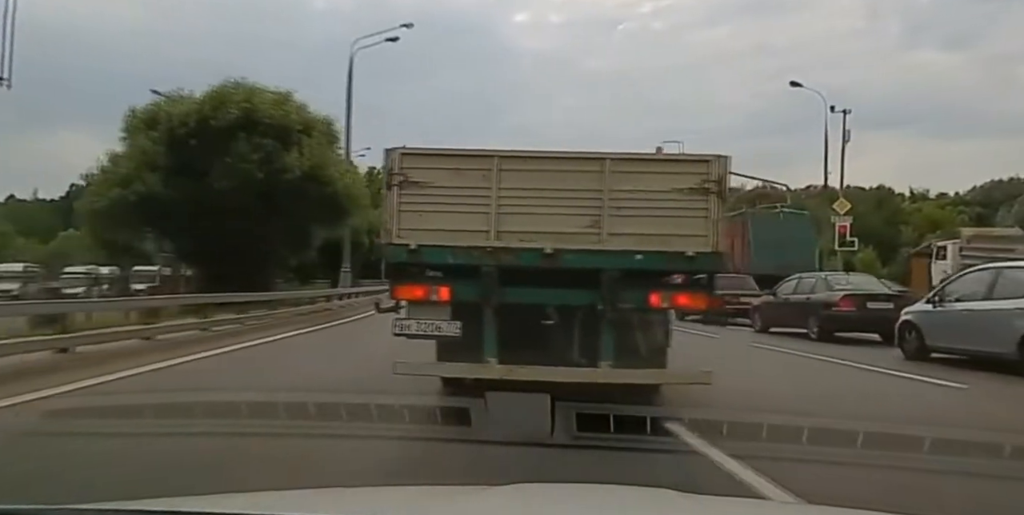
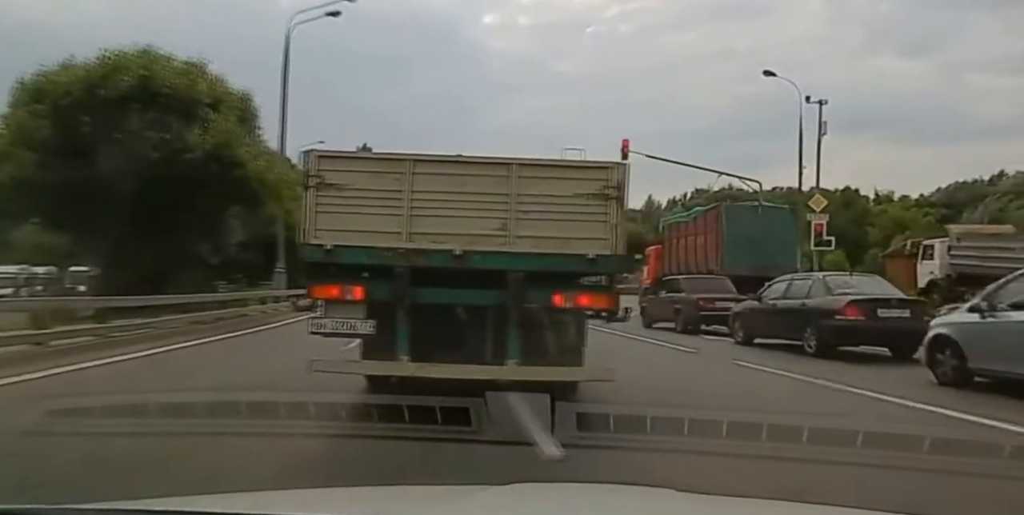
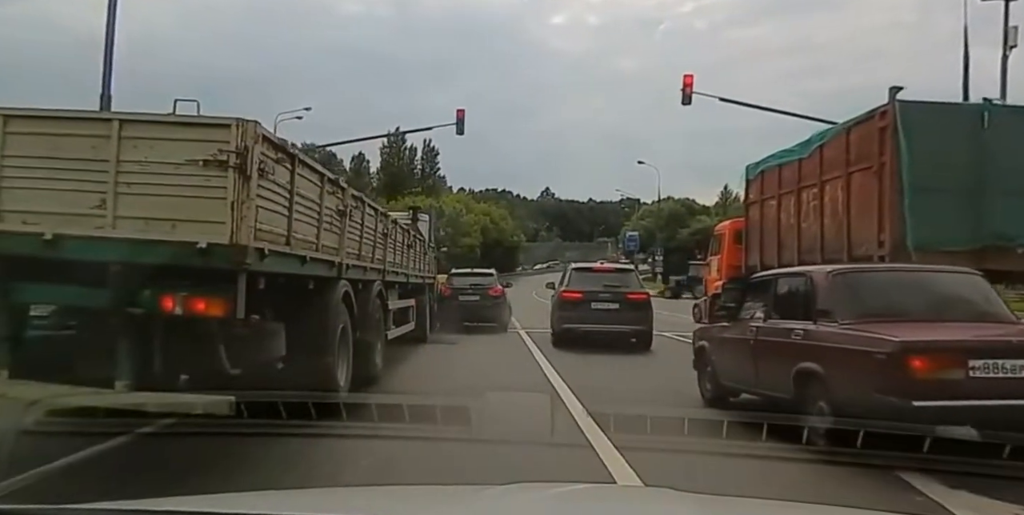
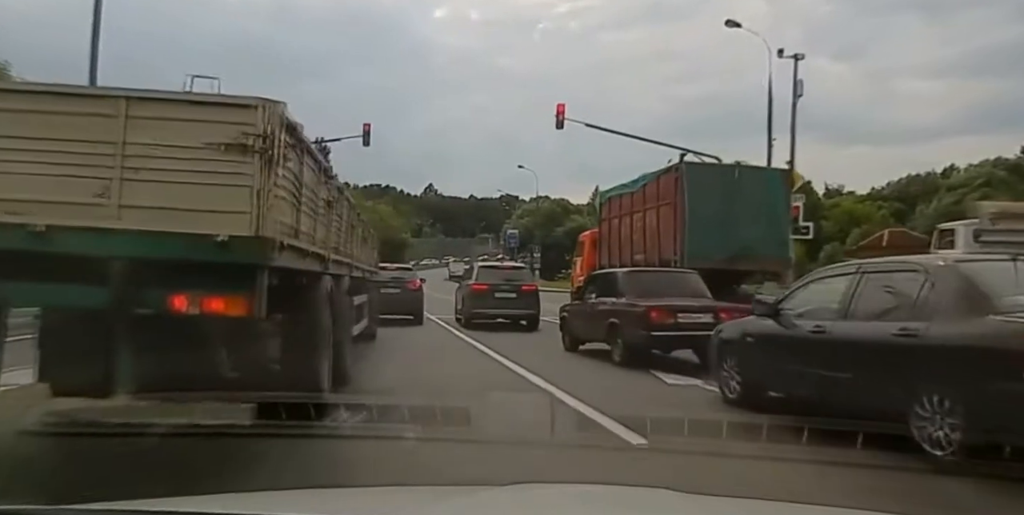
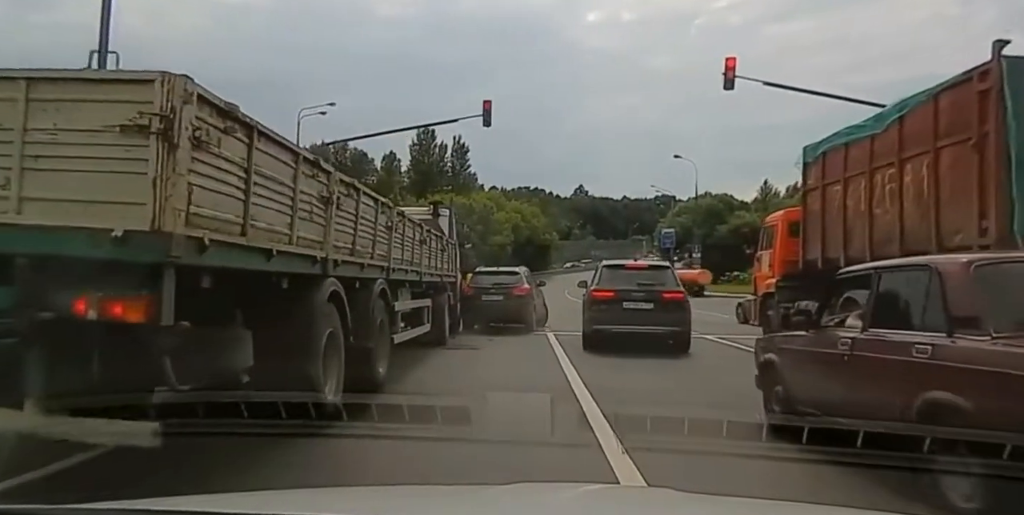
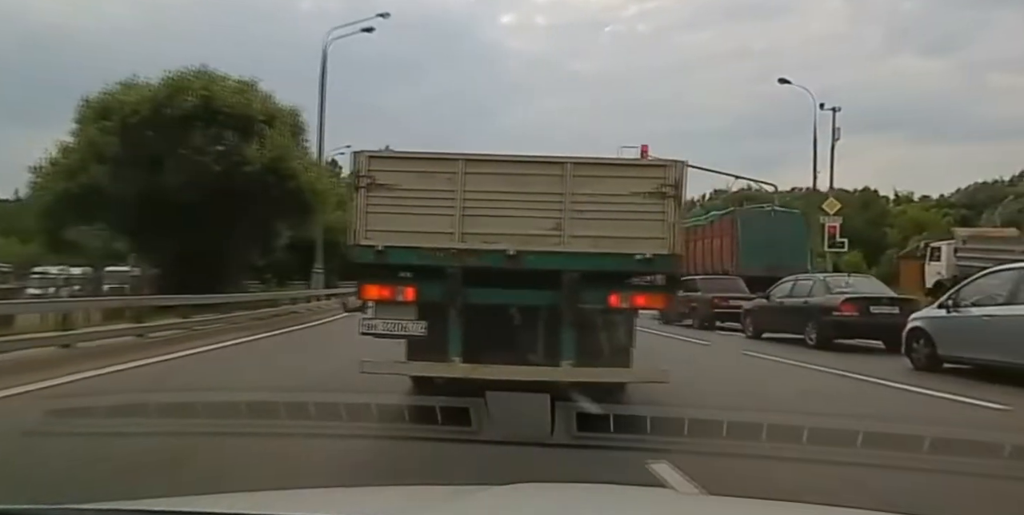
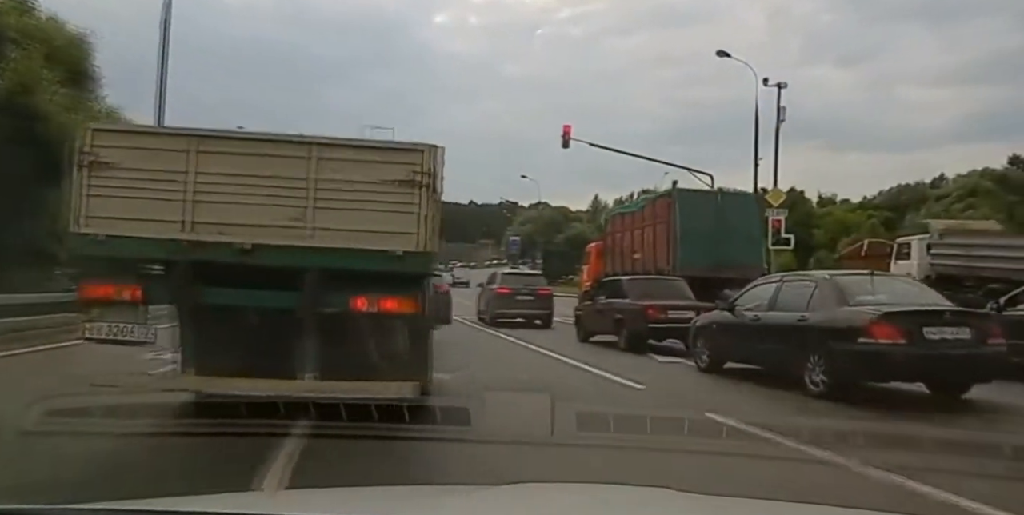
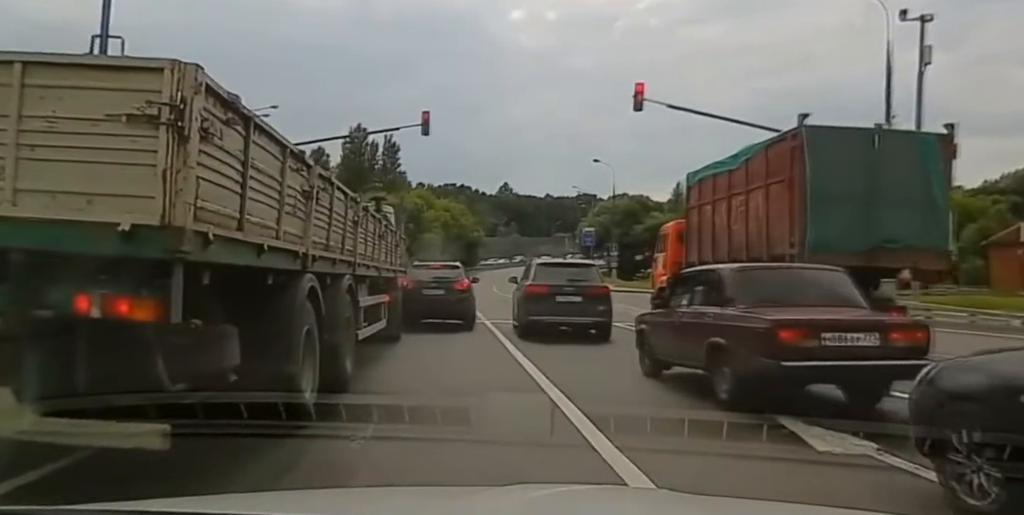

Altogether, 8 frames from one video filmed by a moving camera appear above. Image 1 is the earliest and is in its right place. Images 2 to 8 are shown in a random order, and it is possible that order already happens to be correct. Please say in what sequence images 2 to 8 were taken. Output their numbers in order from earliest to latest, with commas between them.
6, 2, 7, 4, 8, 3, 5
